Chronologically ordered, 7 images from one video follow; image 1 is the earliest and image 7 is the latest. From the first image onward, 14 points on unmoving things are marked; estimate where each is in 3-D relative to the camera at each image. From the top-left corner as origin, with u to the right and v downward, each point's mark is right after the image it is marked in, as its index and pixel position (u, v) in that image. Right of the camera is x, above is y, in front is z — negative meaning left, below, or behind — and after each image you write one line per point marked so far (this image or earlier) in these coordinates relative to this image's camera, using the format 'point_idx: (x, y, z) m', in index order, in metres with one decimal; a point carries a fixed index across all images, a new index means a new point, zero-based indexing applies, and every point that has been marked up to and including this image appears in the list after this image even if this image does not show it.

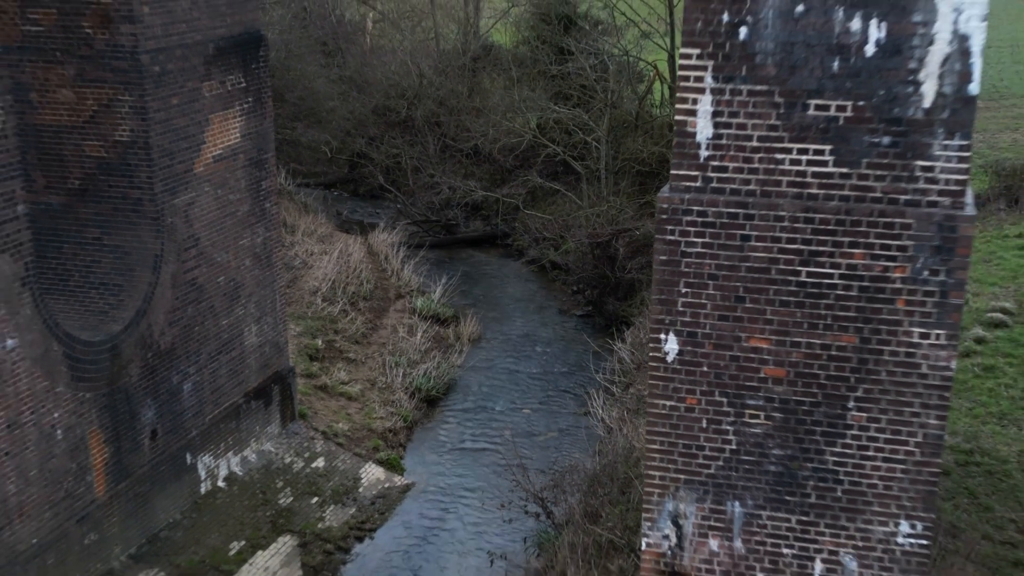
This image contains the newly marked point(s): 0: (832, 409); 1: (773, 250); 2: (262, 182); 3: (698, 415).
0: (+0.7, -0.3, +3.1) m
1: (+0.5, +0.1, +3.0) m
2: (-1.1, +0.5, +6.7) m
3: (+0.4, -0.3, +3.2) m
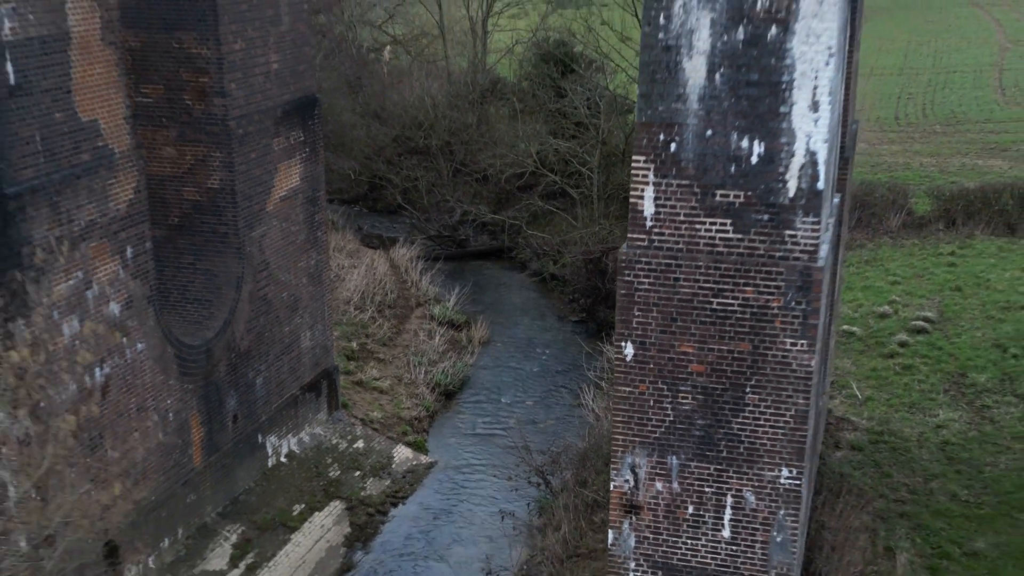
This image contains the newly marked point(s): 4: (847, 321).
0: (+0.7, -0.3, +4.6) m
1: (+0.6, 0.0, +4.6) m
2: (-1.1, +0.4, +8.3) m
3: (+0.4, -0.4, +4.8) m
4: (+2.1, -0.2, +9.4) m
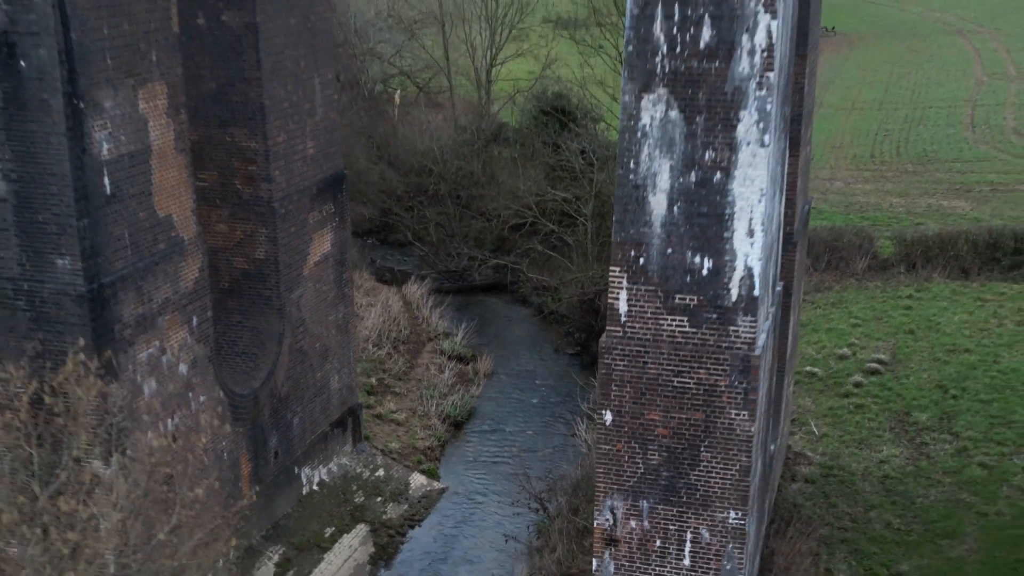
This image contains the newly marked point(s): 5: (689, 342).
0: (+0.7, -0.7, +5.8) m
1: (+0.6, -0.3, +5.8) m
2: (-1.1, +0.1, +9.5) m
3: (+0.5, -0.7, +6.0) m
4: (+2.1, -0.5, +10.6) m
5: (+0.7, -0.2, +5.7) m
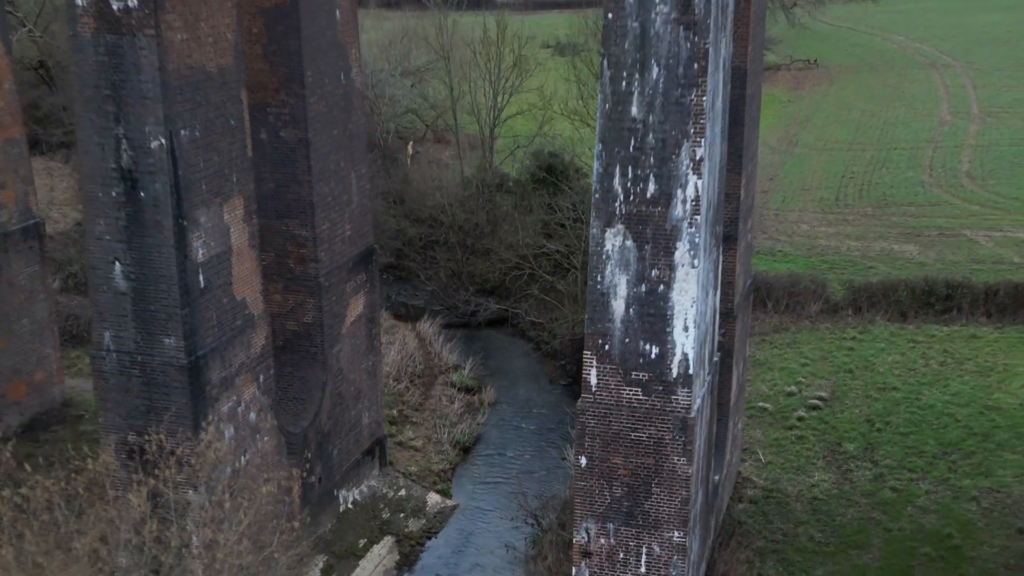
0: (+0.7, -1.1, +7.8) m
1: (+0.6, -0.7, +7.8) m
2: (-1.1, -0.3, +11.5) m
3: (+0.5, -1.1, +8.0) m
4: (+2.1, -0.9, +12.6) m
5: (+0.7, -0.6, +7.7) m
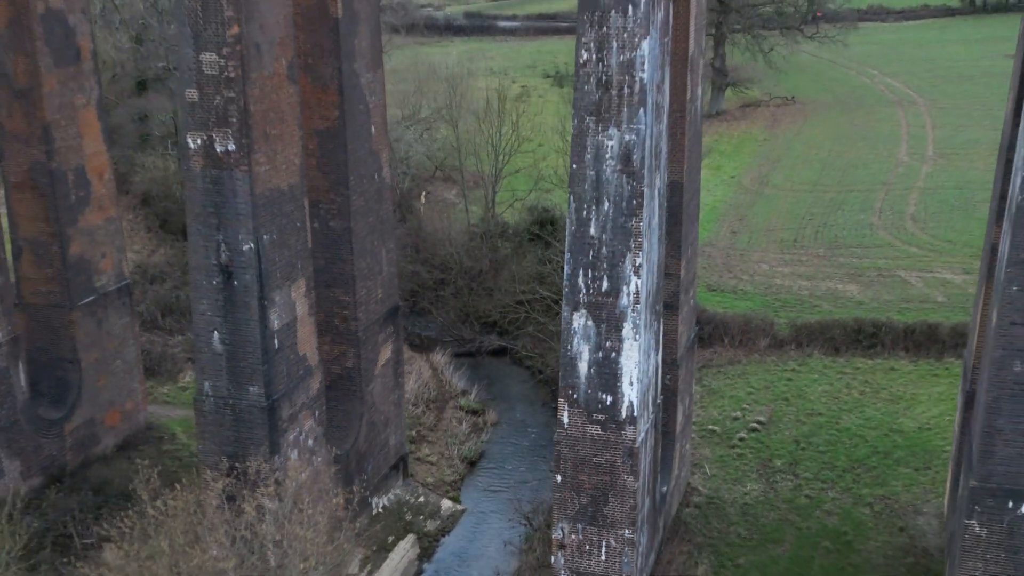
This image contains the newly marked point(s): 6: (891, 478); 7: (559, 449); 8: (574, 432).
0: (+0.7, -1.5, +10.8) m
1: (+0.5, -1.2, +10.7) m
2: (-1.1, -0.8, +14.4) m
3: (+0.4, -1.6, +10.9) m
4: (+2.1, -1.4, +15.5) m
5: (+0.6, -1.1, +10.6) m
6: (+3.5, -1.8, +13.8) m
7: (+0.3, -1.2, +10.8) m
8: (+0.4, -1.0, +10.7) m
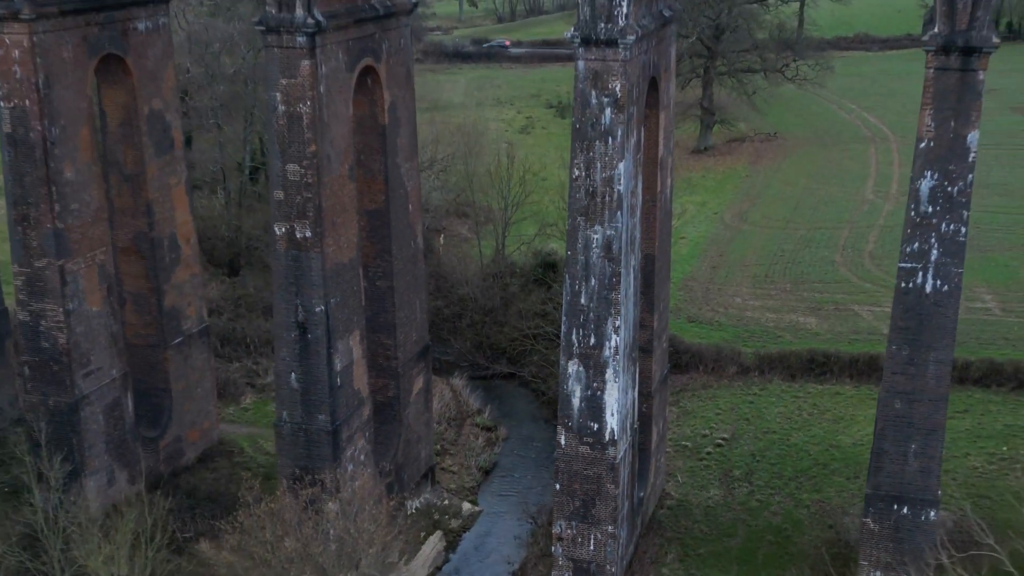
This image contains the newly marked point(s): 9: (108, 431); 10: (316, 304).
0: (+0.8, -2.0, +14.1) m
1: (+0.6, -1.7, +14.0) m
2: (-1.0, -1.3, +17.7) m
3: (+0.5, -2.1, +14.2) m
4: (+2.2, -1.9, +18.8) m
5: (+0.7, -1.6, +13.9) m
6: (+3.6, -2.3, +17.1) m
7: (+0.4, -1.7, +14.1) m
8: (+0.5, -1.6, +14.0) m
9: (-4.4, -1.6, +16.0) m
10: (-1.9, -0.2, +14.1) m
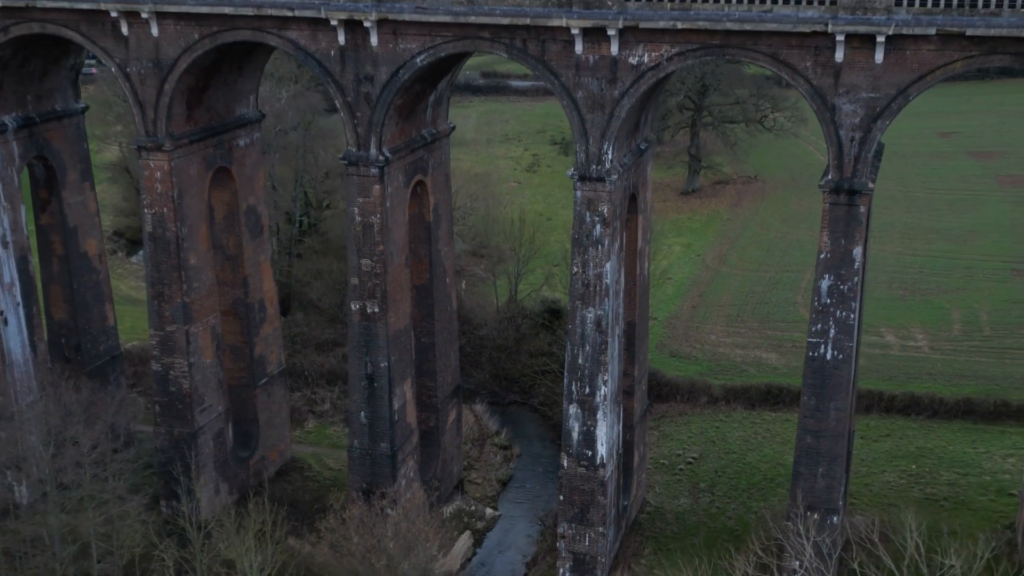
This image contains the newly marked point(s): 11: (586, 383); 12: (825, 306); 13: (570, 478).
0: (+1.0, -2.8, +18.9) m
1: (+0.8, -2.5, +18.8) m
2: (-0.8, -2.1, +22.5) m
3: (+0.7, -2.8, +19.0) m
4: (+2.4, -2.7, +23.6) m
5: (+0.9, -2.4, +18.7) m
6: (+3.8, -3.1, +21.9) m
7: (+0.6, -2.5, +18.9) m
8: (+0.7, -2.3, +18.8) m
9: (-4.2, -2.3, +20.8) m
10: (-1.7, -0.9, +18.9) m
11: (+0.9, -1.2, +18.3) m
12: (+3.6, -0.2, +16.9) m
13: (+0.7, -2.5, +18.8) m
